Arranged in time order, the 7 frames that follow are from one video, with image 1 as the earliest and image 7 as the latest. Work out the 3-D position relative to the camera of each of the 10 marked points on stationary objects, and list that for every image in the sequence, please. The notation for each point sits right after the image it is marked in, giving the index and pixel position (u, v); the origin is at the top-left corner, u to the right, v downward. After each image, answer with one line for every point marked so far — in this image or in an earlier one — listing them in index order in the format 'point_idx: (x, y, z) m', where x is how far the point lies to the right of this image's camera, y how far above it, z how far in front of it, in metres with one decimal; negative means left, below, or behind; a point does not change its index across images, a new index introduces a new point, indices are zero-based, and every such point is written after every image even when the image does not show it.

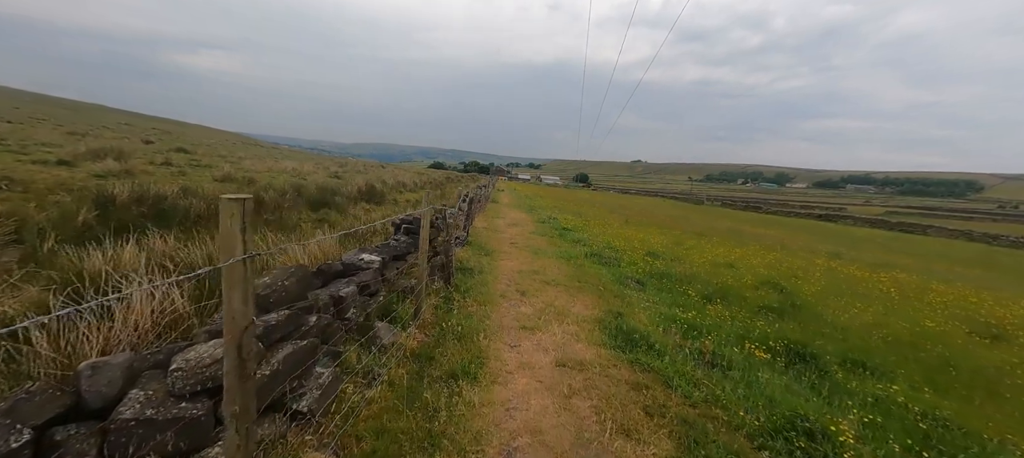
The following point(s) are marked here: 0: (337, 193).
0: (-9.0, +1.9, +19.4) m
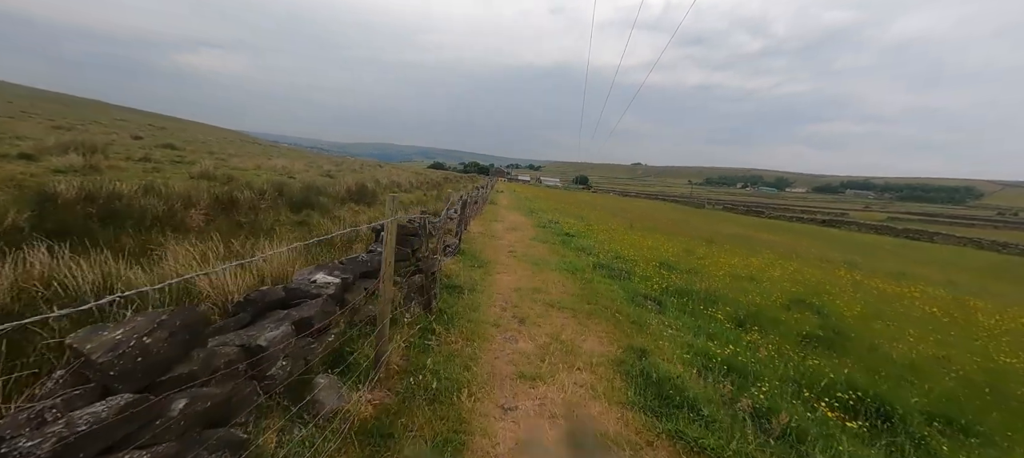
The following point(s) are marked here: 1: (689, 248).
0: (-9.1, +1.7, +18.1) m
1: (+8.1, -0.9, +17.3) m
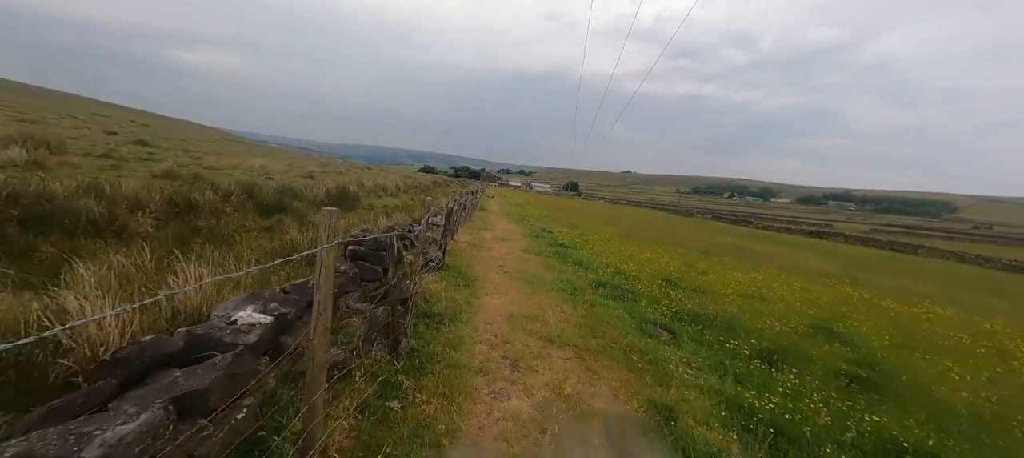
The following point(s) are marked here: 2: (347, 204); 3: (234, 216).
0: (-9.5, +1.5, +16.7) m
1: (+7.7, -1.5, +16.4) m
2: (-8.6, +1.4, +19.6) m
3: (-9.2, +0.4, +12.4) m
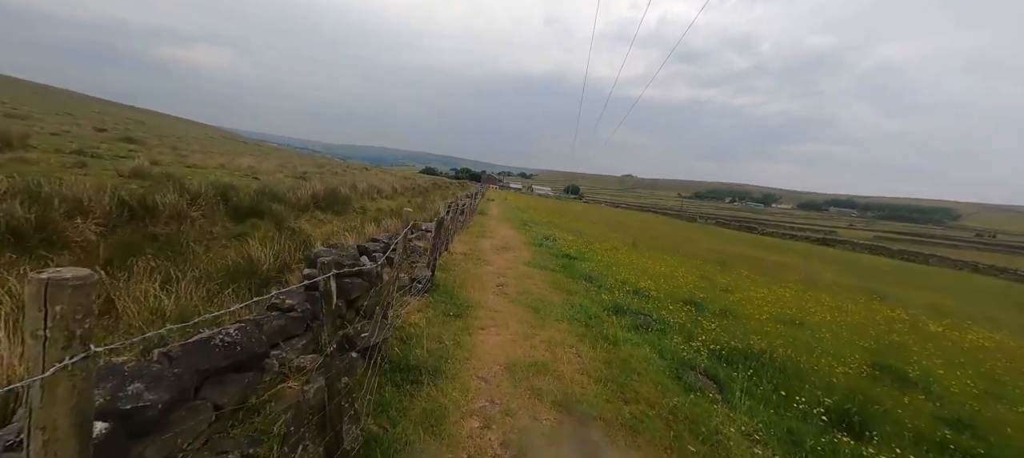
0: (-9.4, +1.3, +15.3) m
1: (+7.8, -1.9, +14.9) m
2: (-8.5, +1.1, +18.2) m
3: (-9.1, +0.2, +11.0) m
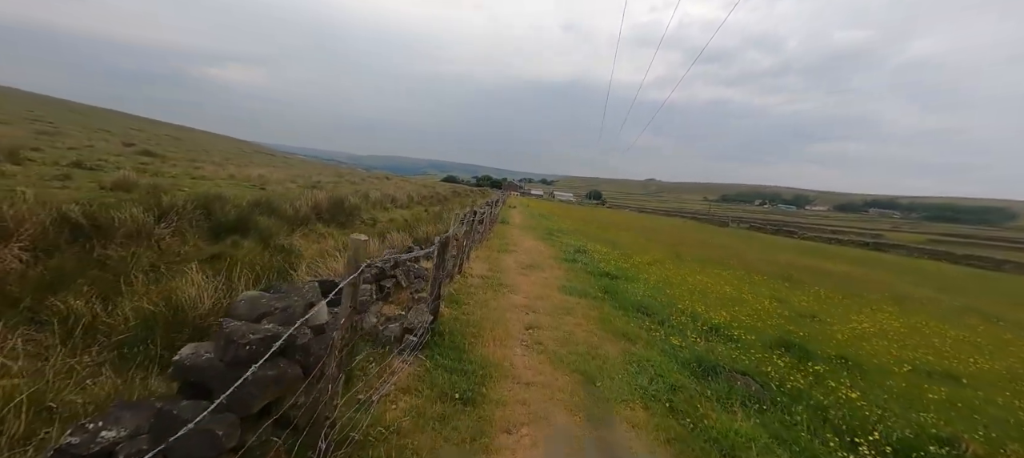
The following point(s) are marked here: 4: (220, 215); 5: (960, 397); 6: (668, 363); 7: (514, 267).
0: (-8.5, +0.7, +13.5) m
1: (+8.7, -2.2, +12.0) m
2: (-7.4, +0.5, +16.3) m
3: (-8.4, -0.3, +9.1) m
4: (-8.8, +0.5, +11.4) m
5: (+7.0, -2.6, +5.9) m
6: (+2.2, -1.9, +5.3) m
7: (+0.1, -1.1, +11.4) m
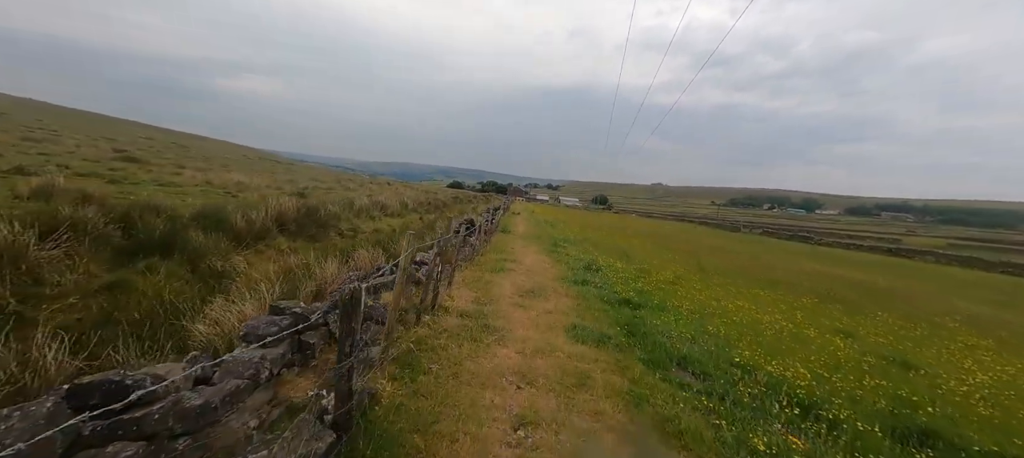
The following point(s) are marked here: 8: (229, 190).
0: (-8.6, +0.2, +11.2) m
1: (+8.6, -2.6, +9.4) m
2: (-7.5, 0.0, +14.0) m
3: (-8.6, -0.7, +6.8) m
4: (-9.0, 0.0, +9.1) m
5: (+6.8, -2.9, +3.3) m
6: (+2.0, -2.2, +2.8) m
7: (0.0, -1.5, +9.0) m
8: (-14.9, +2.1, +20.0) m
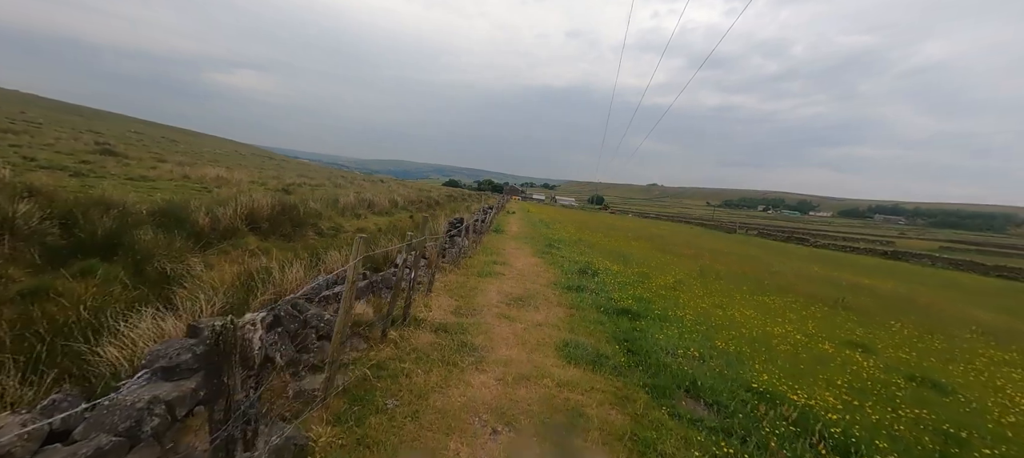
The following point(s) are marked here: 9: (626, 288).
0: (-8.9, +0.3, +10.2) m
1: (+8.3, -2.7, +8.6) m
2: (-7.8, 0.0, +13.0) m
3: (-8.8, -0.7, +5.8) m
4: (-9.2, +0.1, +8.1) m
5: (+6.5, -3.0, +2.5) m
6: (+1.7, -2.3, +1.9) m
7: (-0.3, -1.6, +8.1) m
8: (-15.3, +2.2, +18.9) m
9: (+3.4, -1.7, +10.9) m
